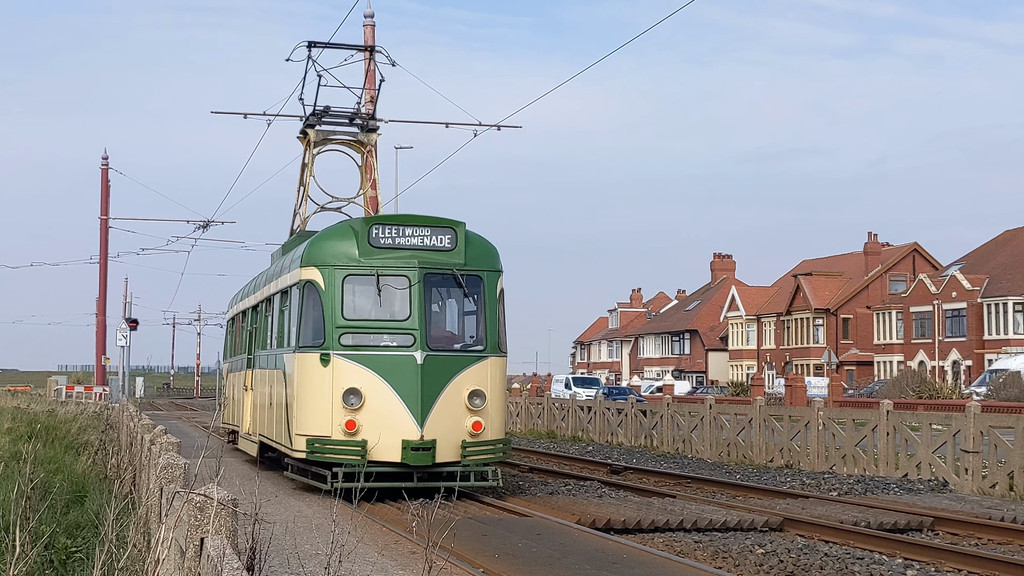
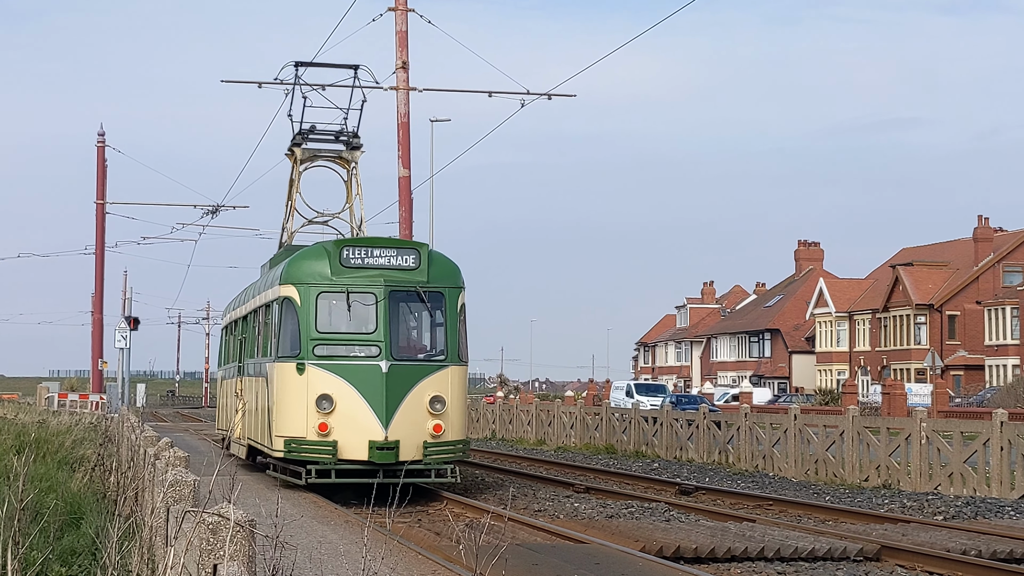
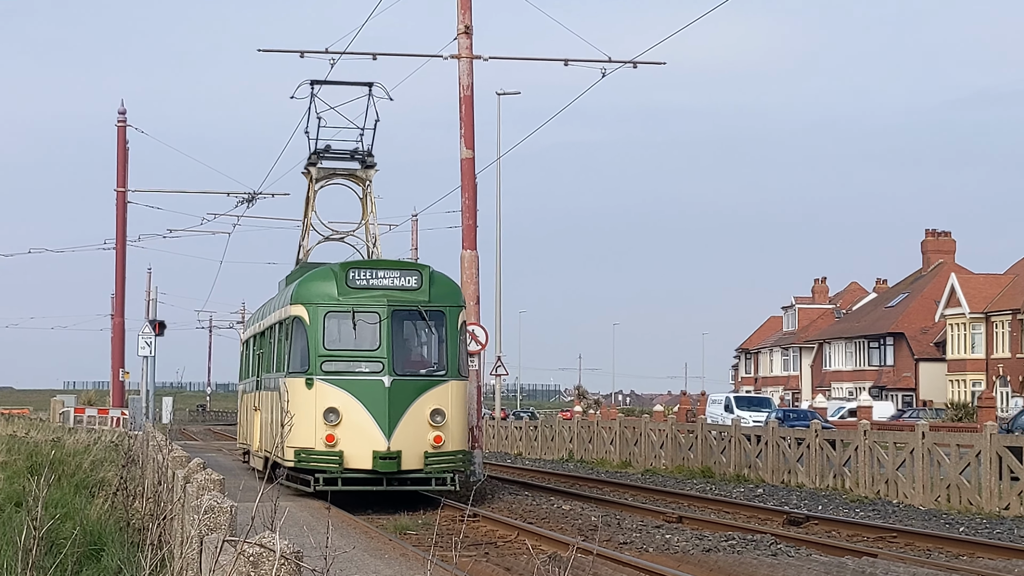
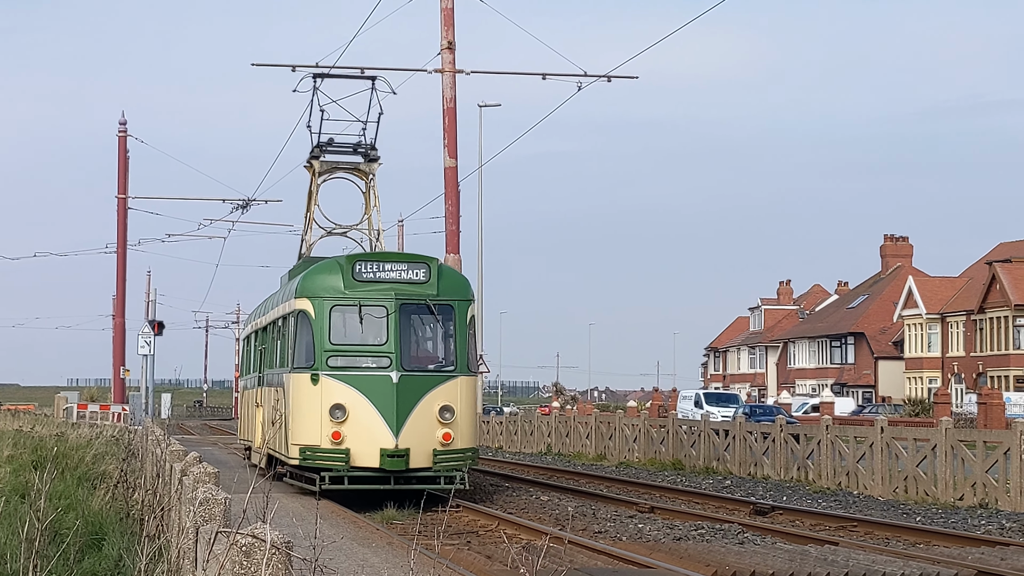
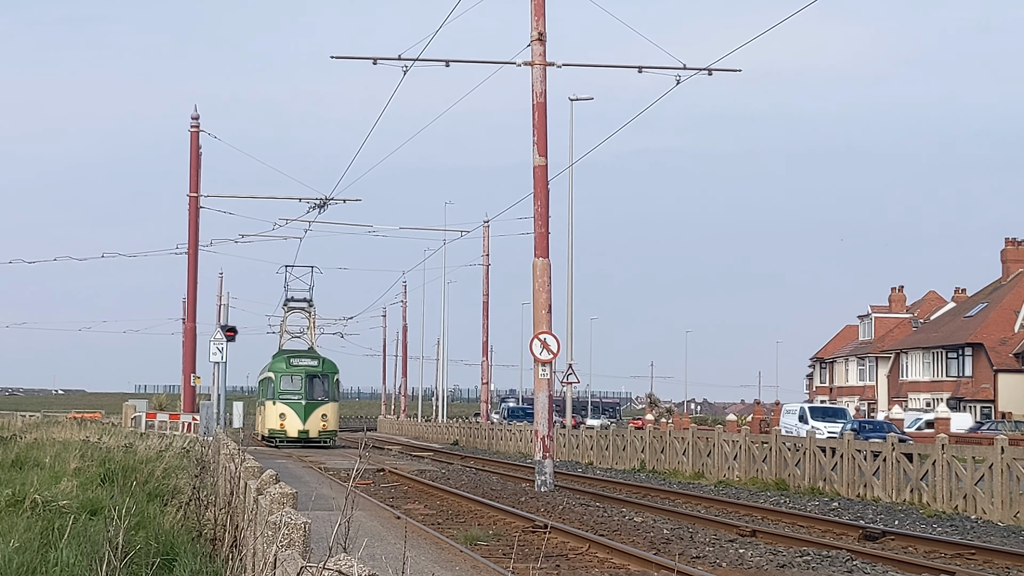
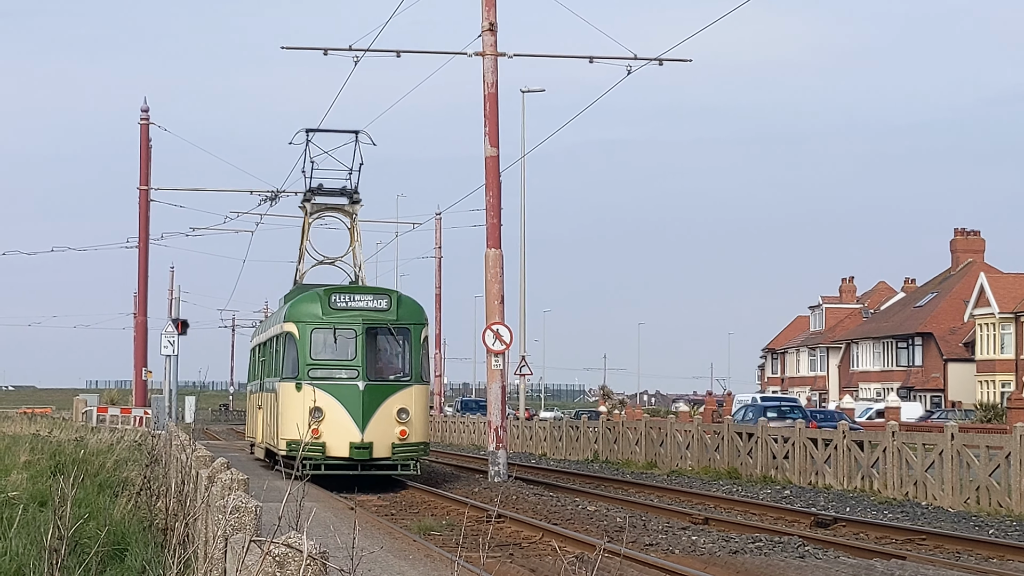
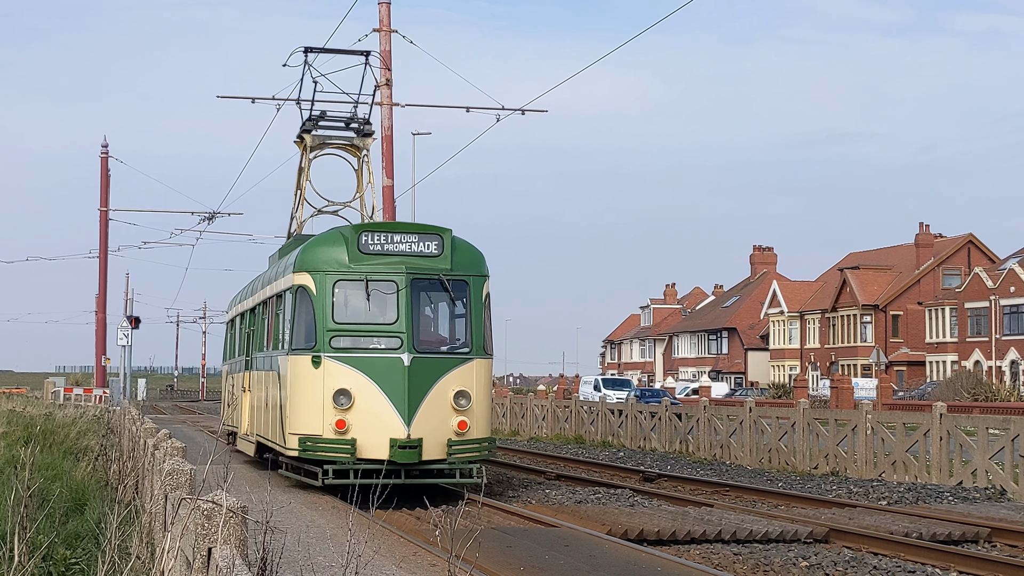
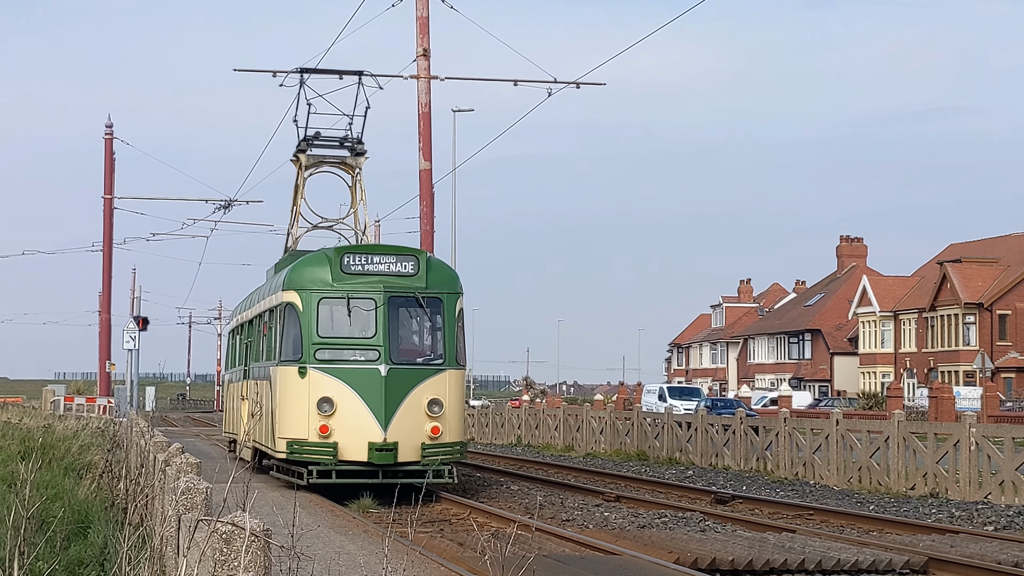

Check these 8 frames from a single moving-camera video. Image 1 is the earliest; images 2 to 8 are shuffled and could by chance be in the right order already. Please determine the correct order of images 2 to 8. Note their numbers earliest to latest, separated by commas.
7, 2, 8, 4, 3, 6, 5
